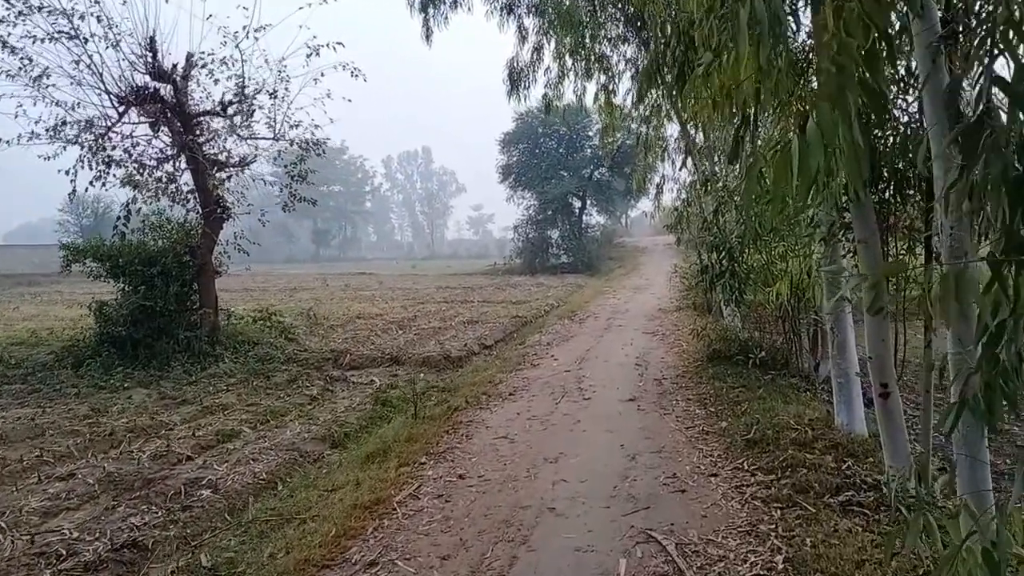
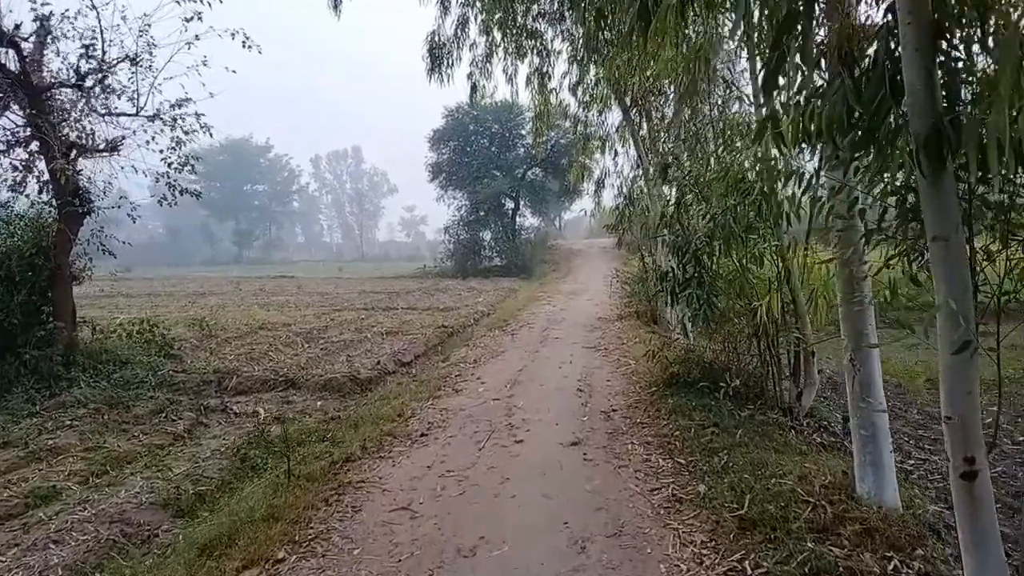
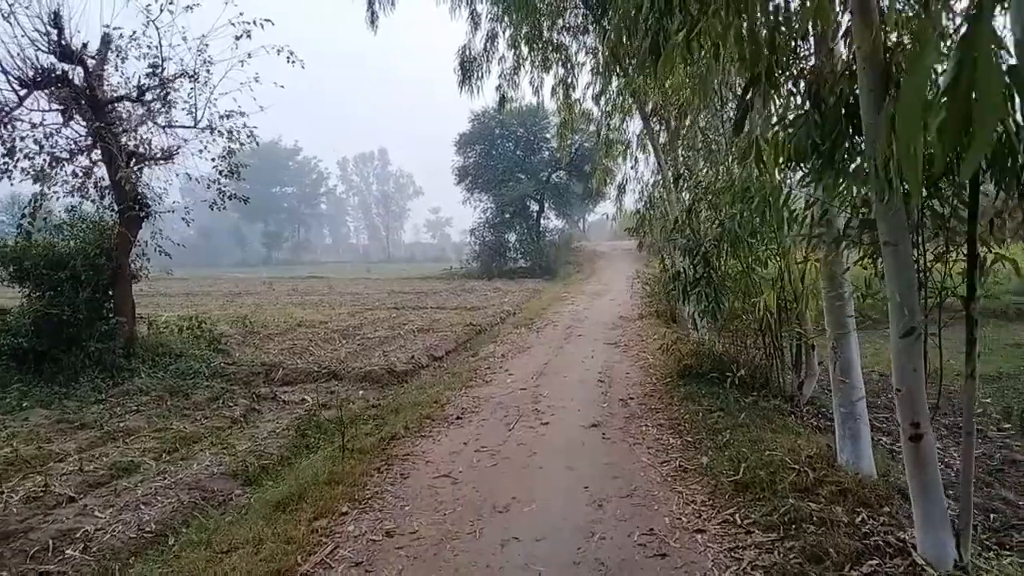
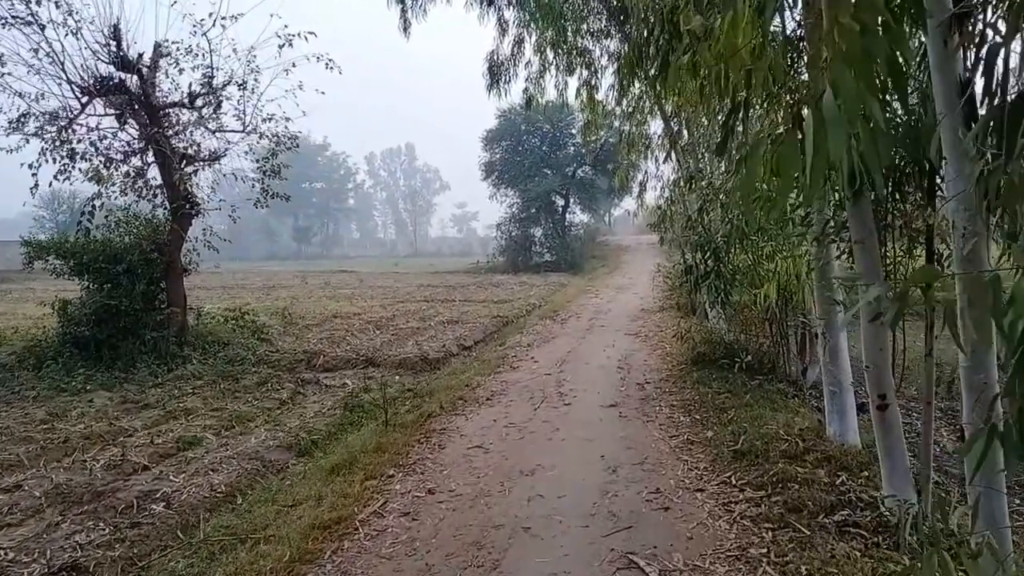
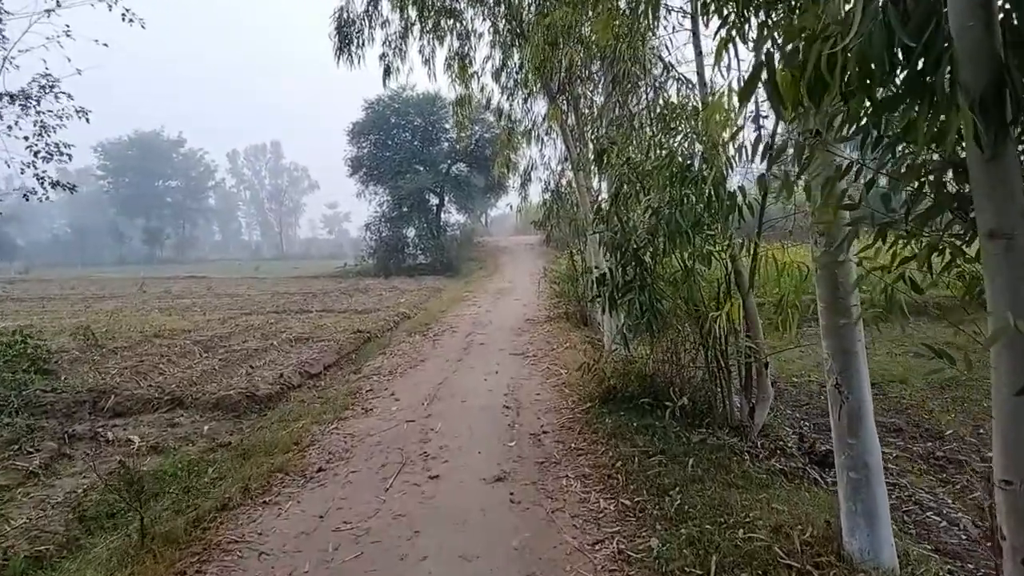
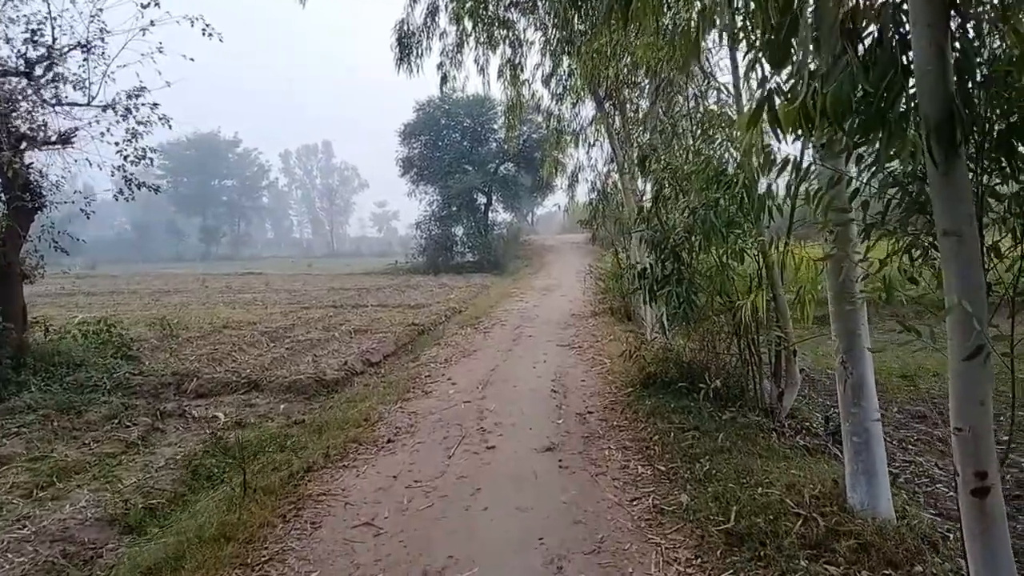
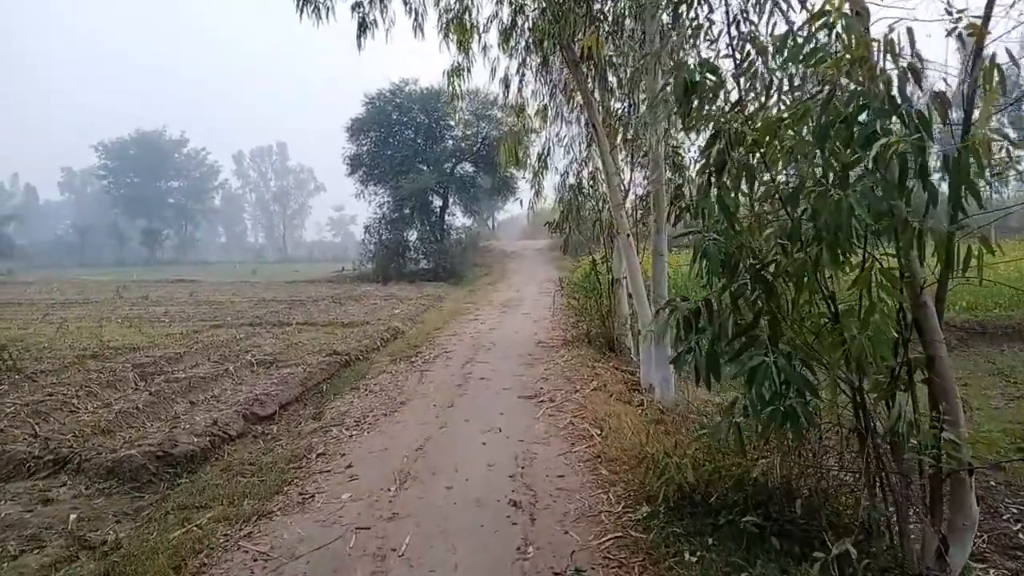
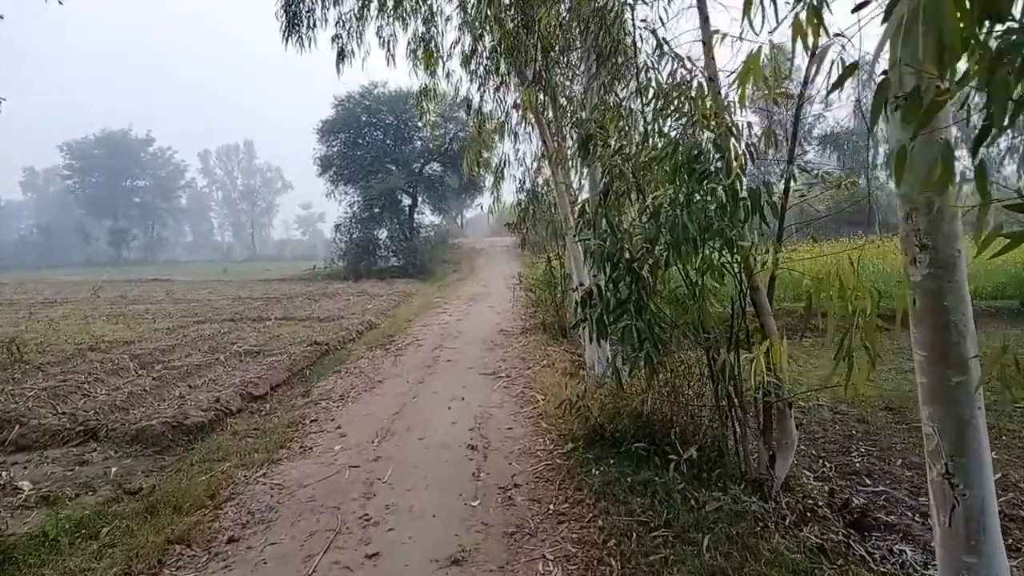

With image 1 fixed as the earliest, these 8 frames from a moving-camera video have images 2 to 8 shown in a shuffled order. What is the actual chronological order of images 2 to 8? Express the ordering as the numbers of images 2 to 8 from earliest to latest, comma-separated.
4, 3, 2, 6, 5, 8, 7
